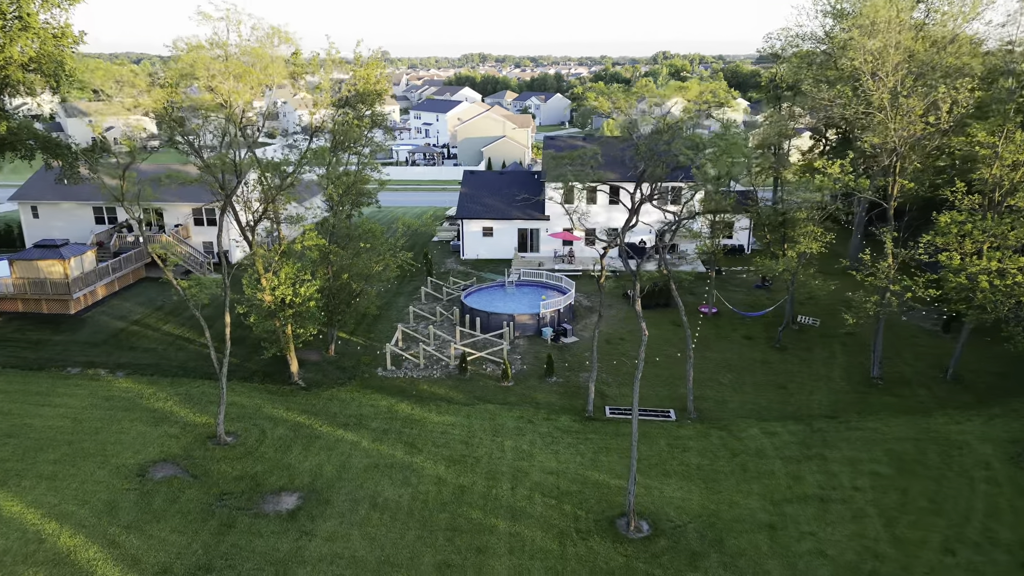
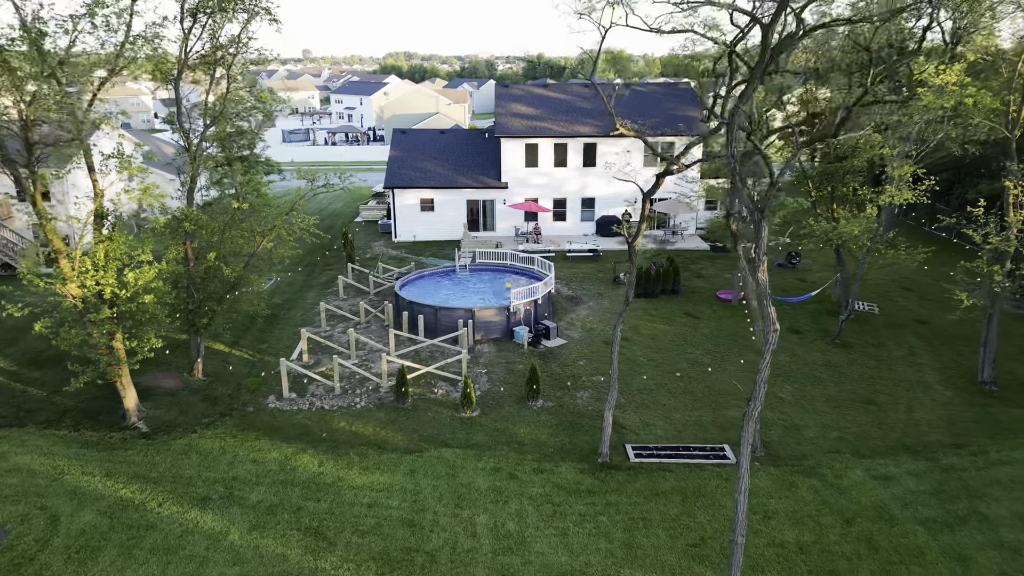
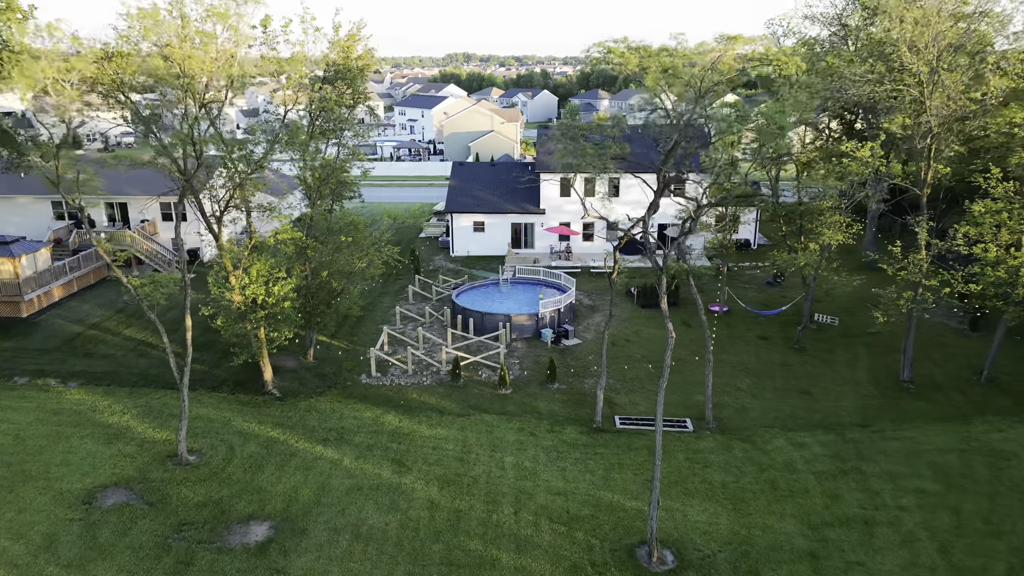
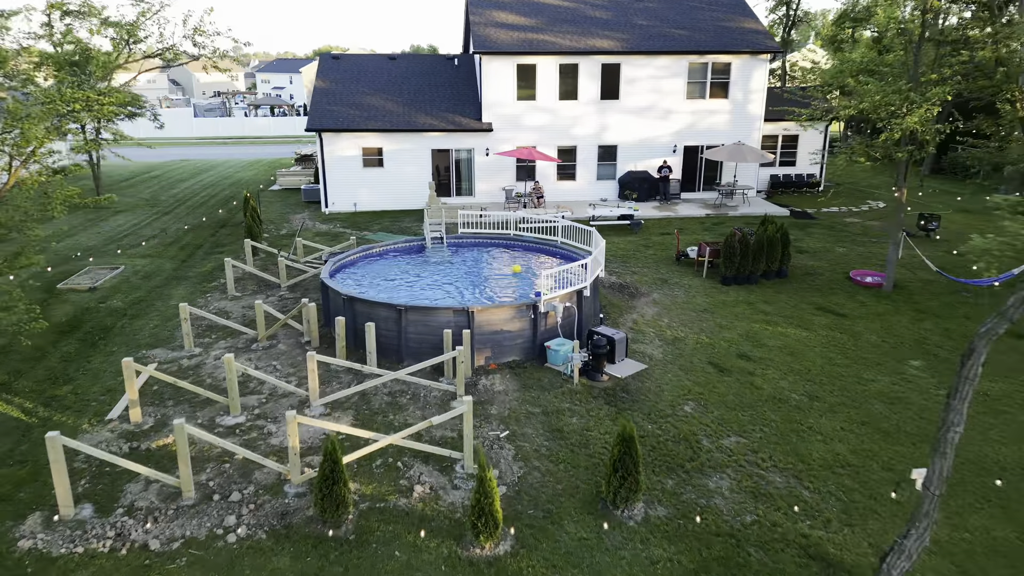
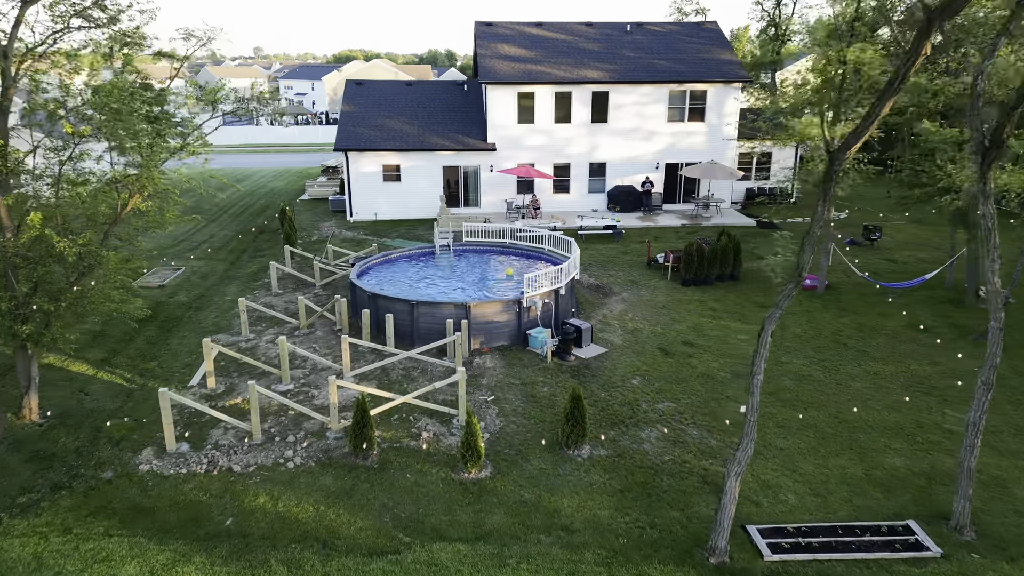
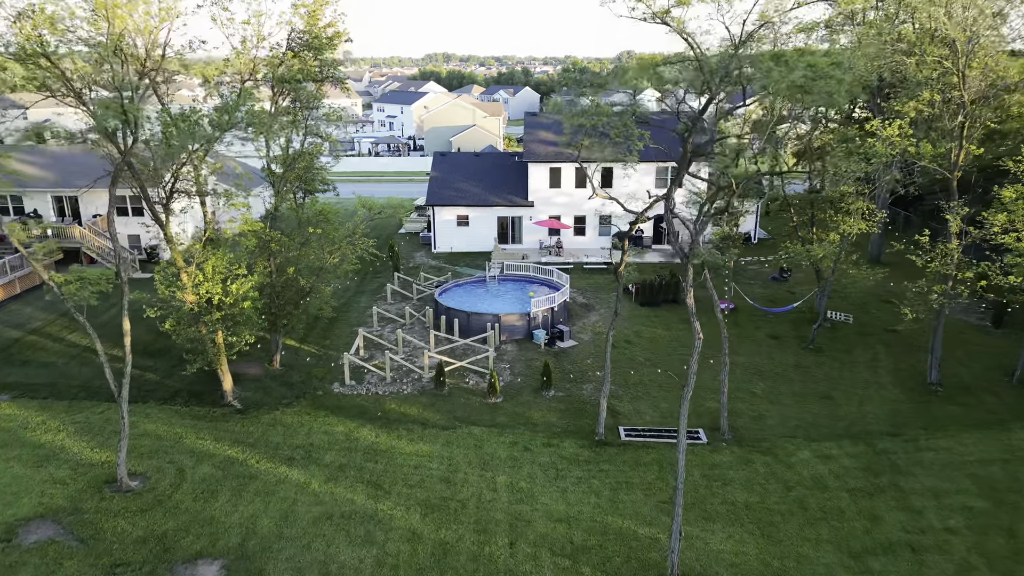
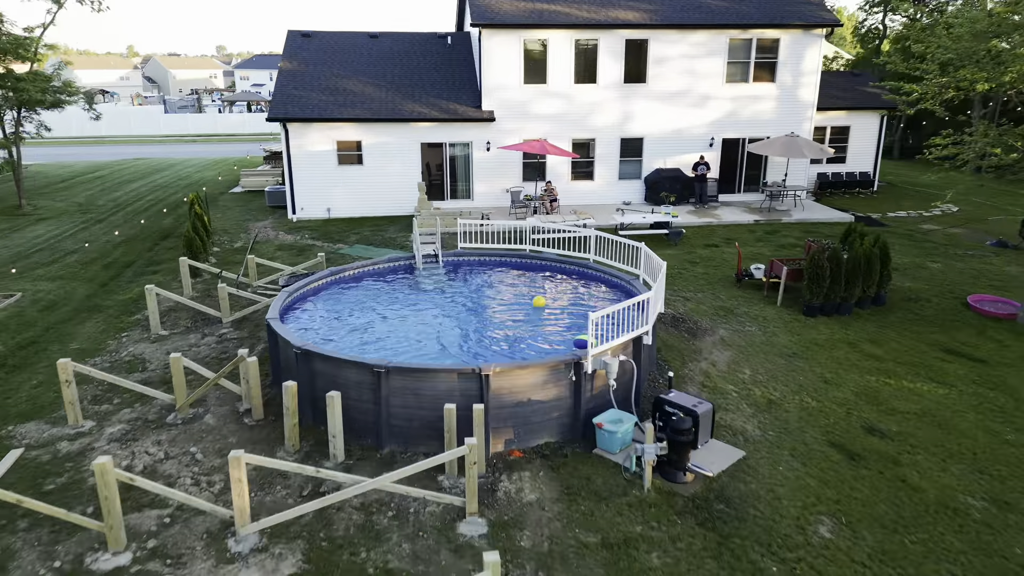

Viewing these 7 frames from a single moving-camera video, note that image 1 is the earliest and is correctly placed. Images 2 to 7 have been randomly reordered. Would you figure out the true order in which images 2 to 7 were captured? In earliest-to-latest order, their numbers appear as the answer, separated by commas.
3, 6, 2, 5, 4, 7
